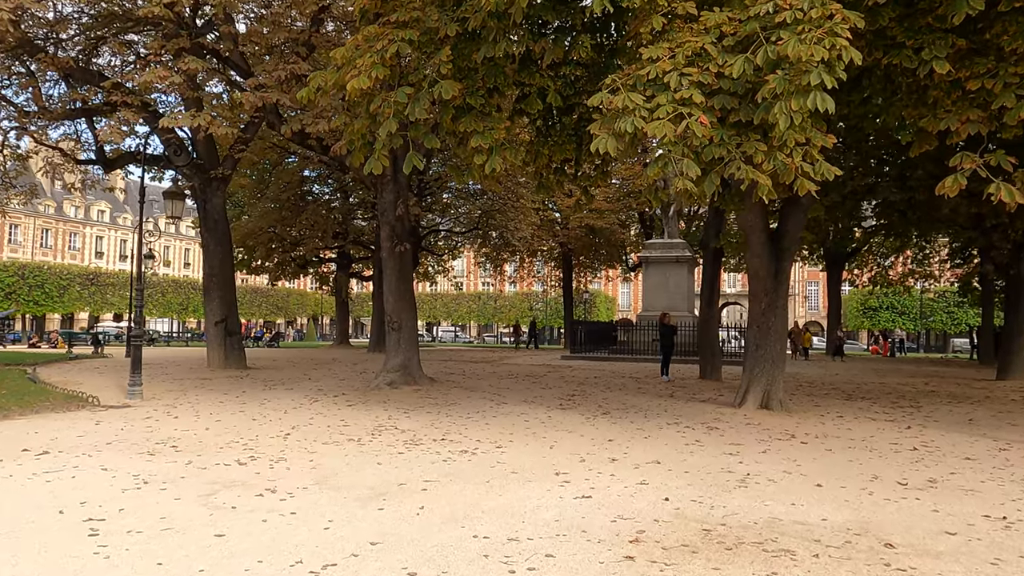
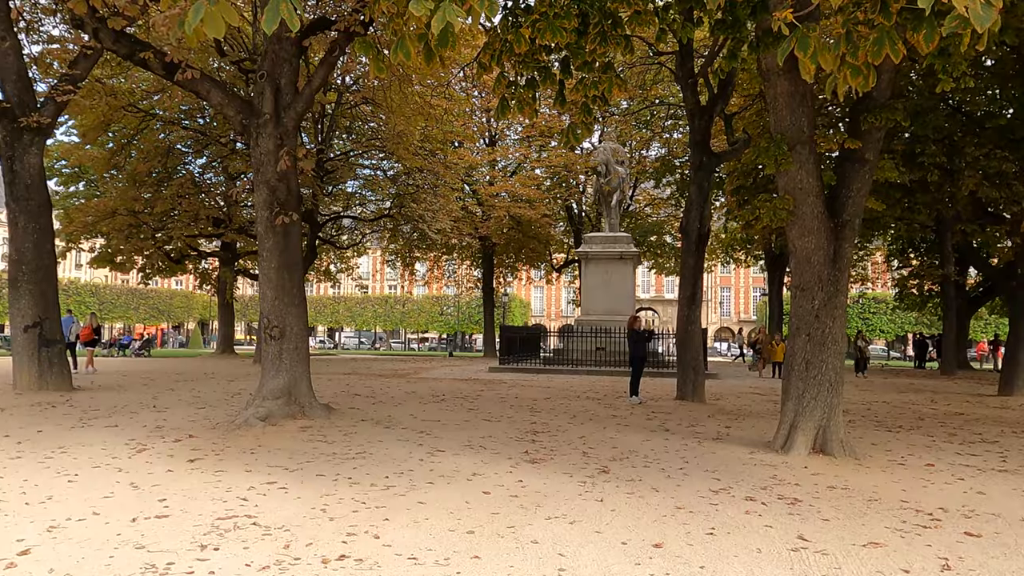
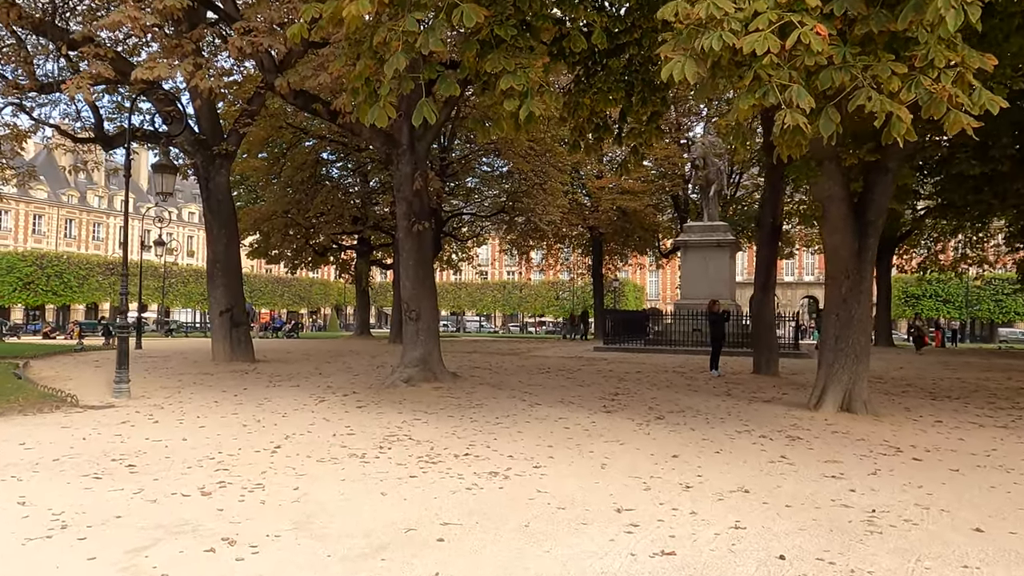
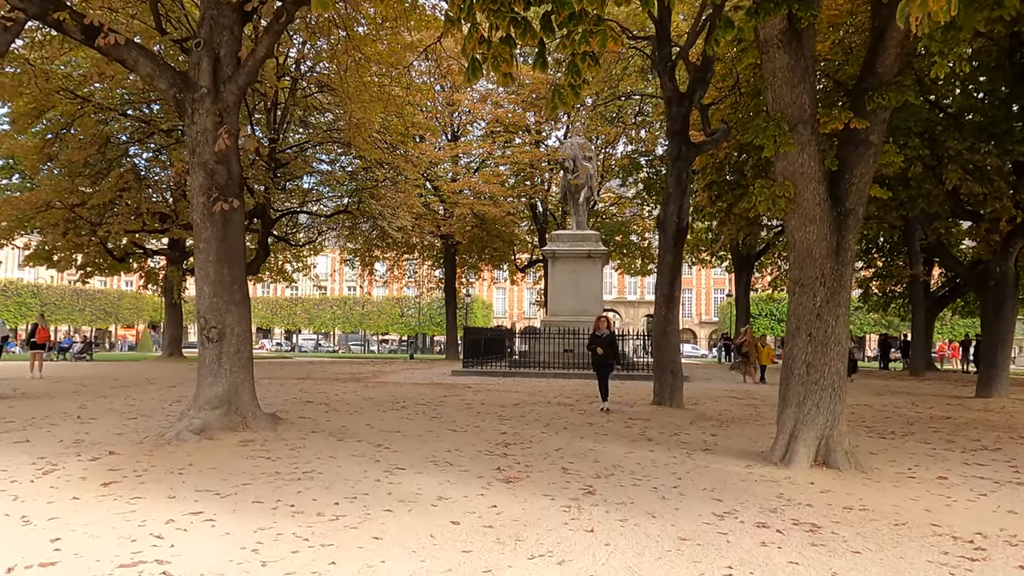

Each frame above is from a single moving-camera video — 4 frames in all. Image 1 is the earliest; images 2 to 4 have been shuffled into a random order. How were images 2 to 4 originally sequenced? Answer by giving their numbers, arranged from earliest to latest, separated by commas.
3, 2, 4
